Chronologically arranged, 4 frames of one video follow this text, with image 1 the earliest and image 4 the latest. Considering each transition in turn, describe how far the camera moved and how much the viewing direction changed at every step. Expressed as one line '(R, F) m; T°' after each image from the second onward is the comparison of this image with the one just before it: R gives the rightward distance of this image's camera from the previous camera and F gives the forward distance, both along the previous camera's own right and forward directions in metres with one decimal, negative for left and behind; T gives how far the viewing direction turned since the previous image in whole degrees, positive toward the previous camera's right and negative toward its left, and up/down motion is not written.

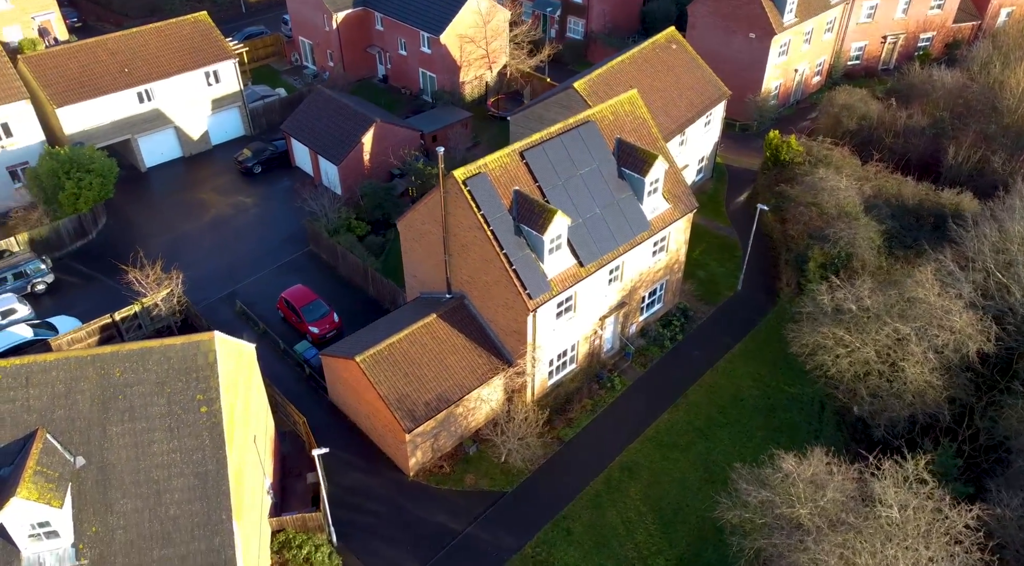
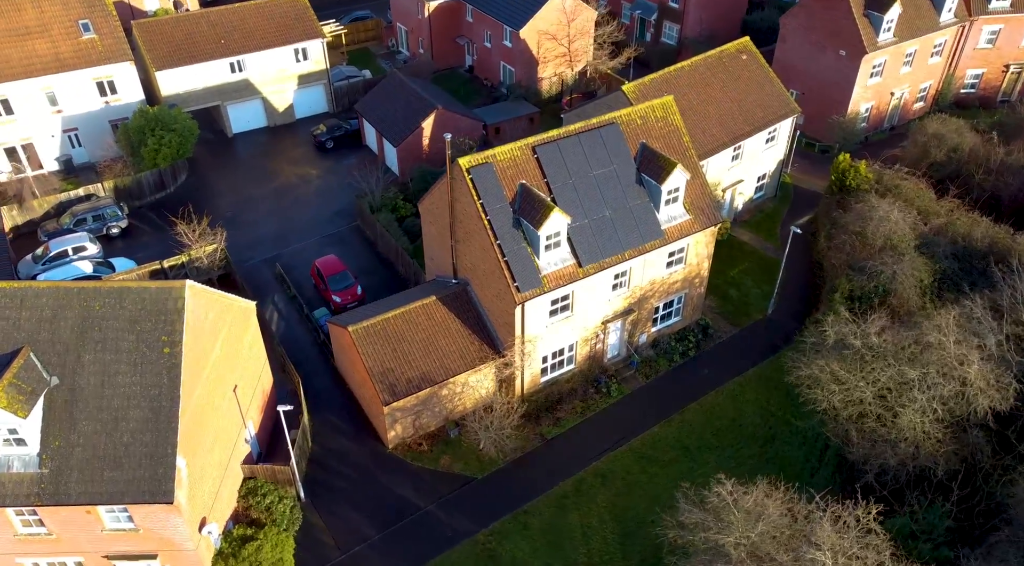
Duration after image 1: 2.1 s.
(+4.9, +0.1) m; -9°
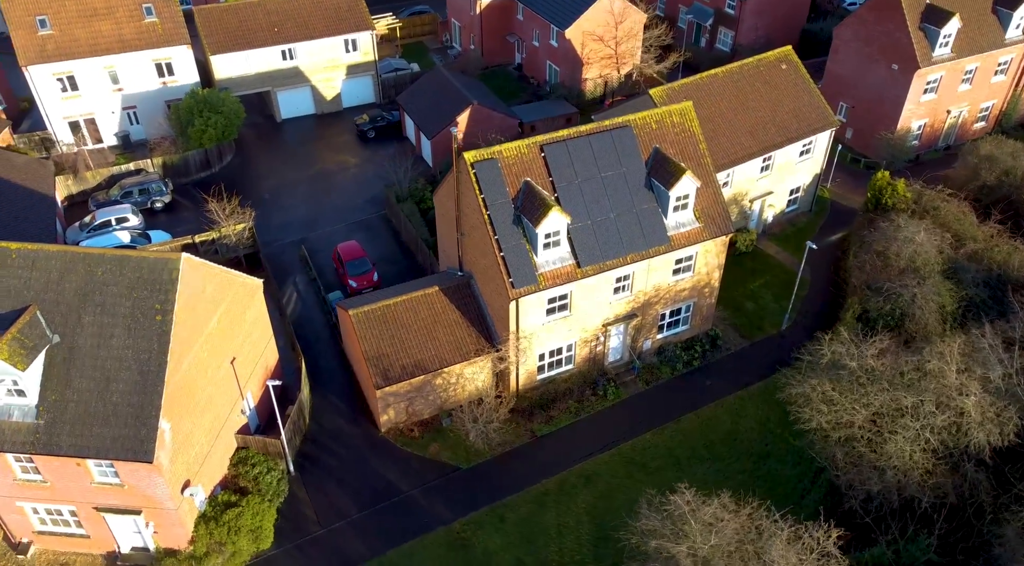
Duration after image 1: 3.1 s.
(+2.8, -0.2) m; -5°
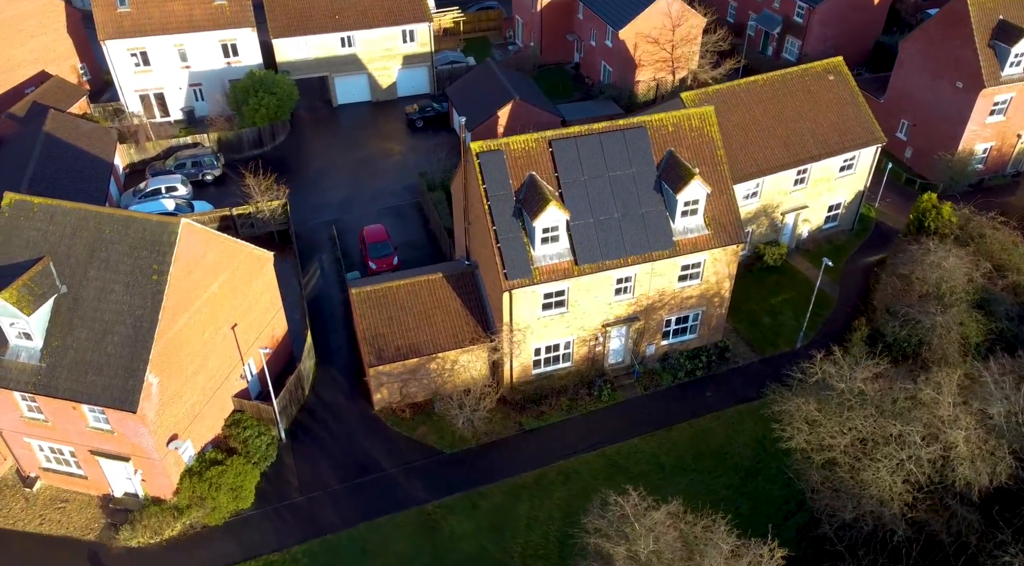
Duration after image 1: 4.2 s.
(+3.4, 0.0) m; -6°
